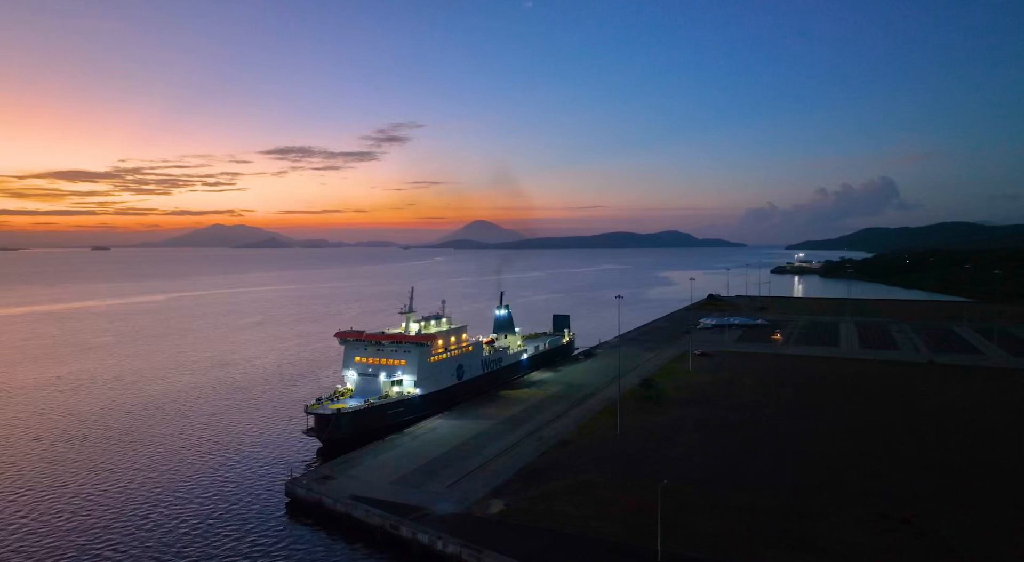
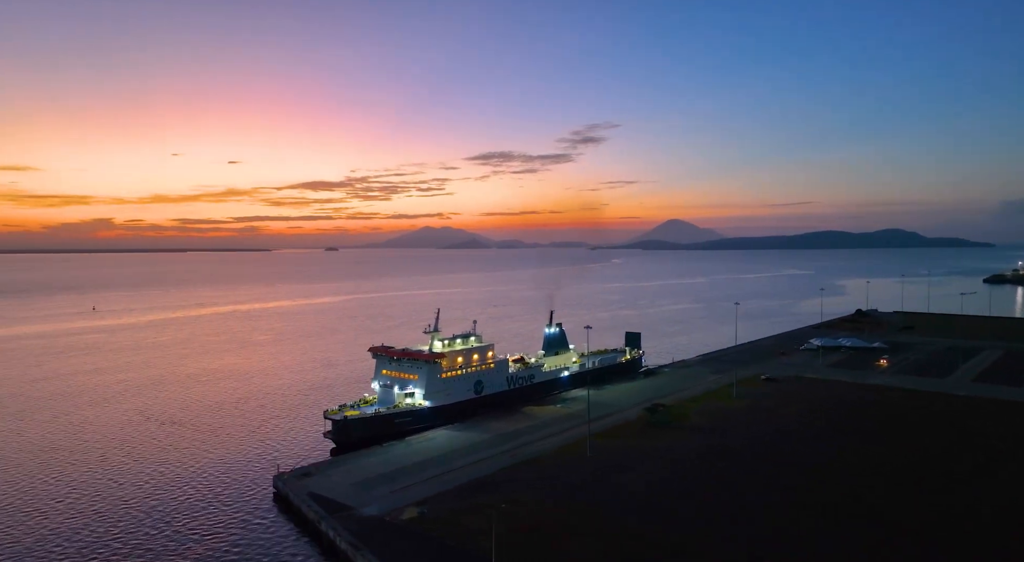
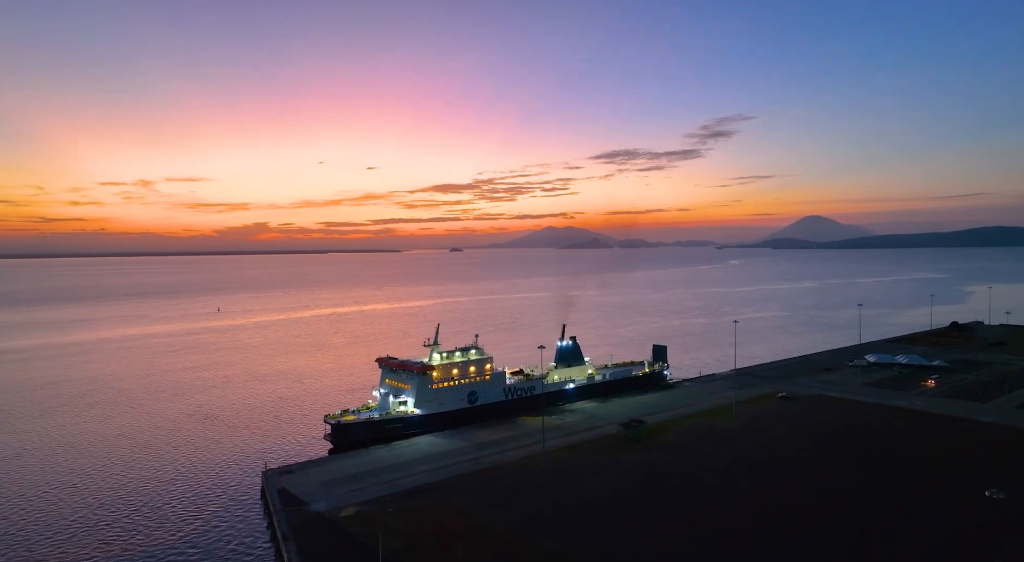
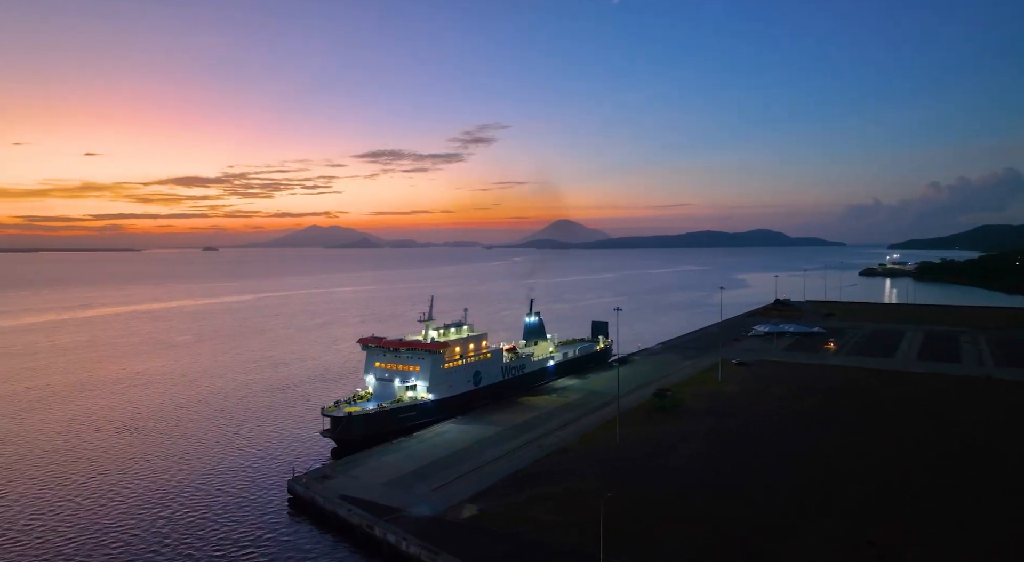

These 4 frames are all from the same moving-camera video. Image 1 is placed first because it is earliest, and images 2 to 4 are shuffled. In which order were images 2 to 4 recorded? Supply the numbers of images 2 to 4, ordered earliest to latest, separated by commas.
4, 2, 3
